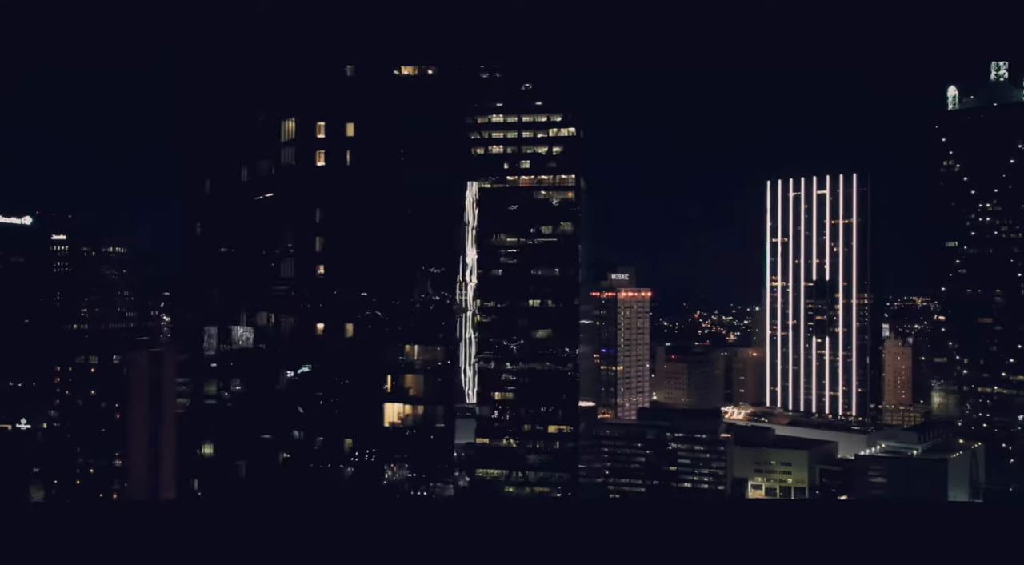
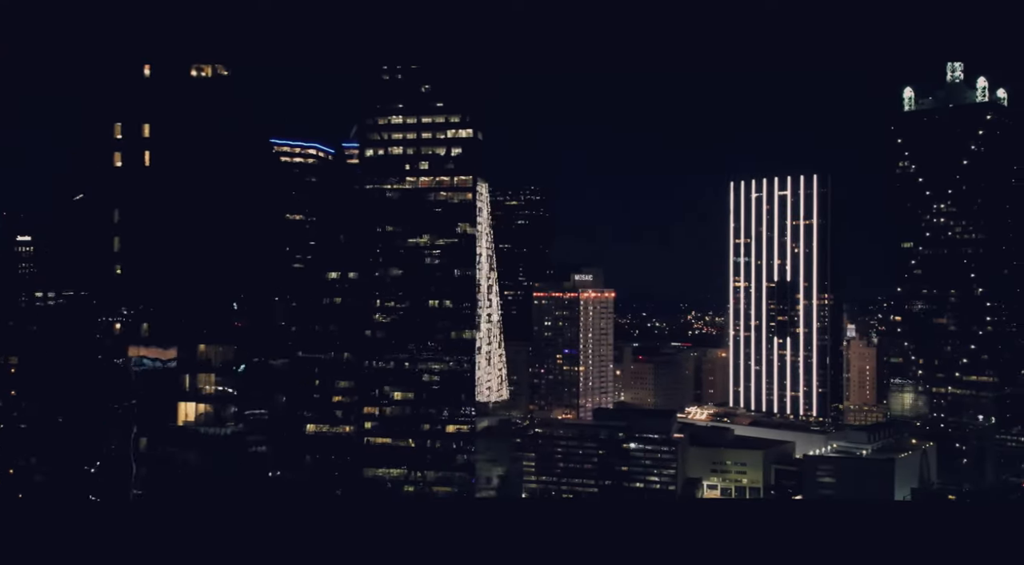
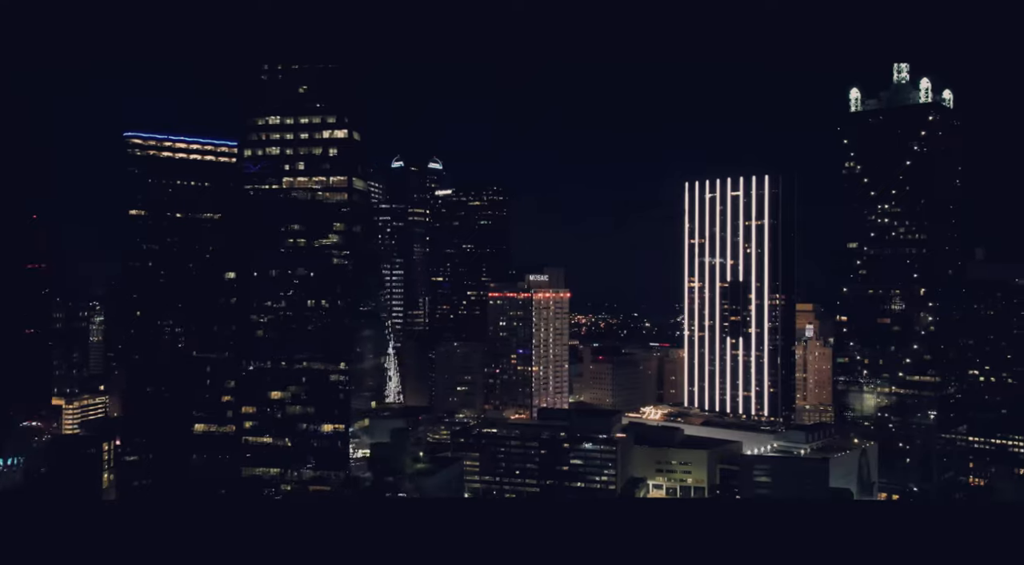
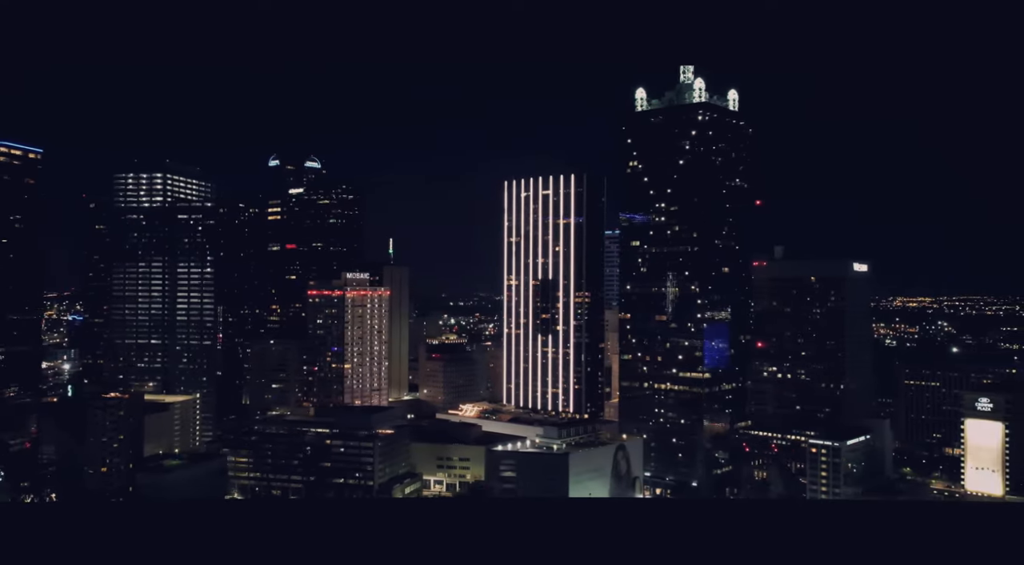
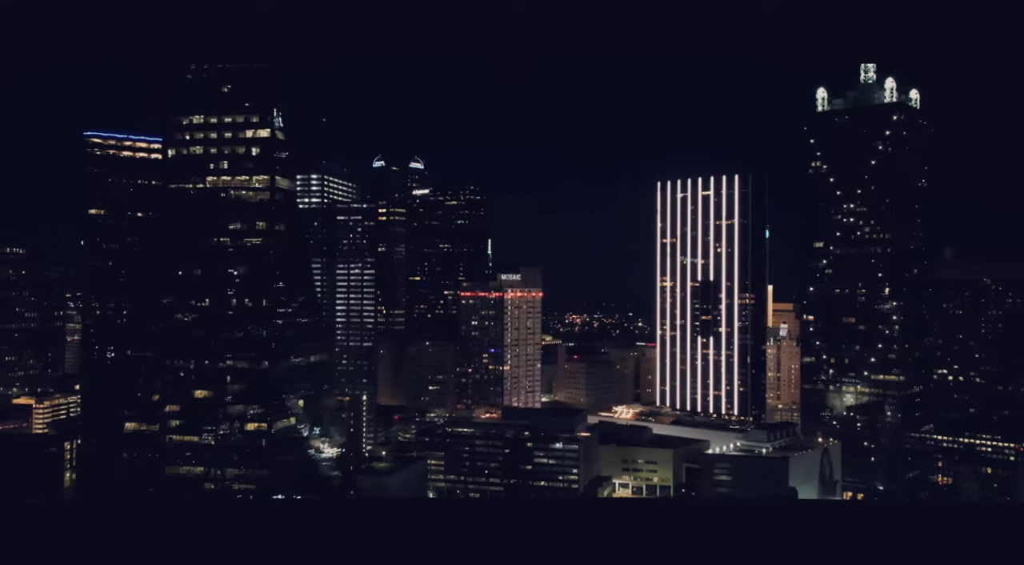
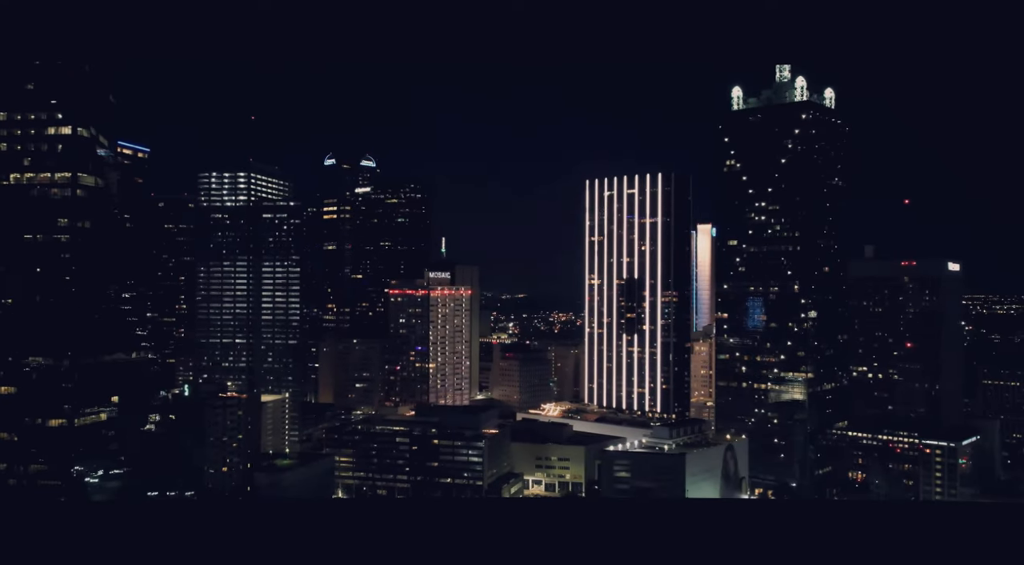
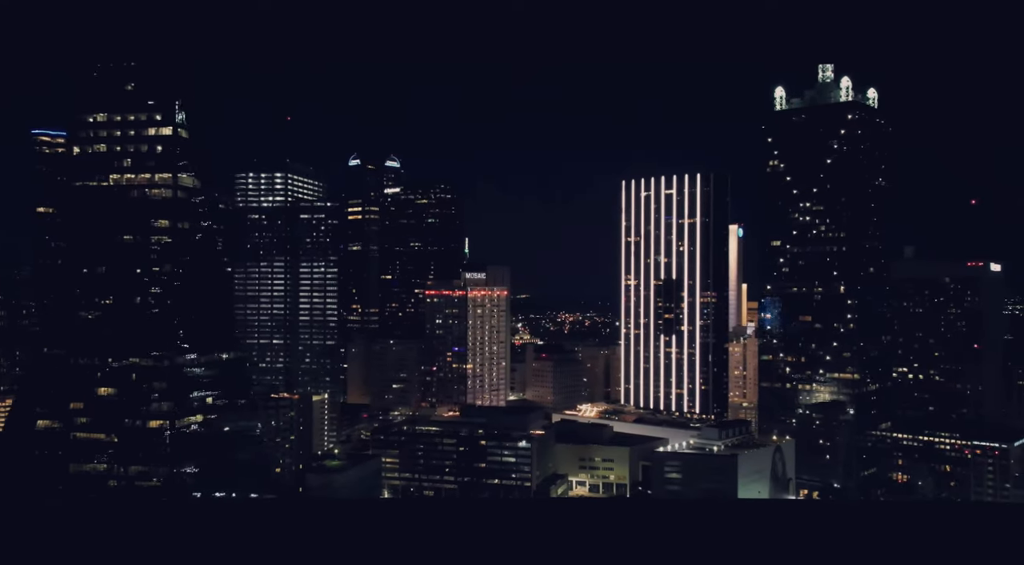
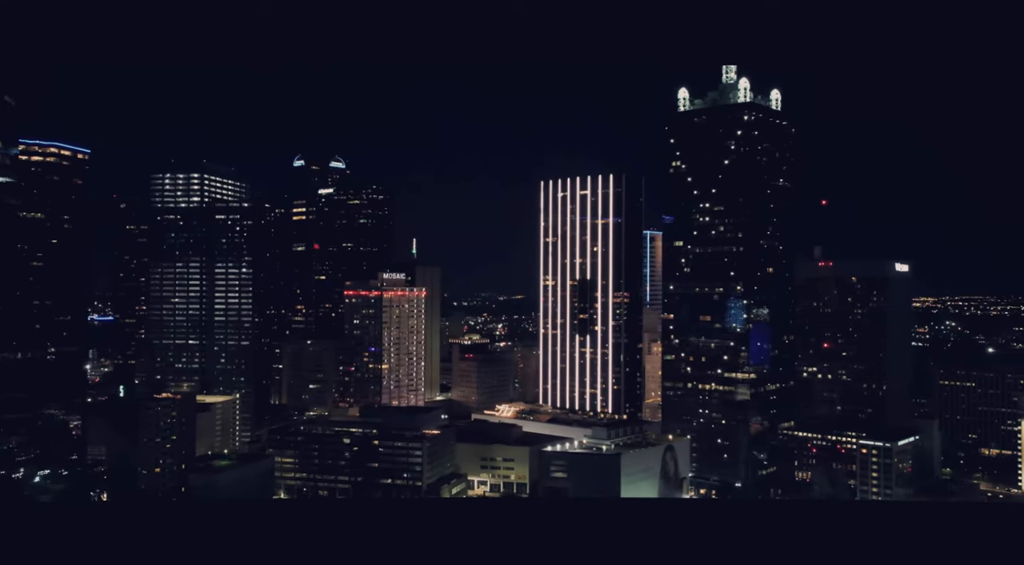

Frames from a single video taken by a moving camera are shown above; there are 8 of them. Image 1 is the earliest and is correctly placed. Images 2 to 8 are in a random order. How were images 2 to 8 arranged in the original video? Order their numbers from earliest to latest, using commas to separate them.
2, 3, 5, 7, 6, 8, 4
